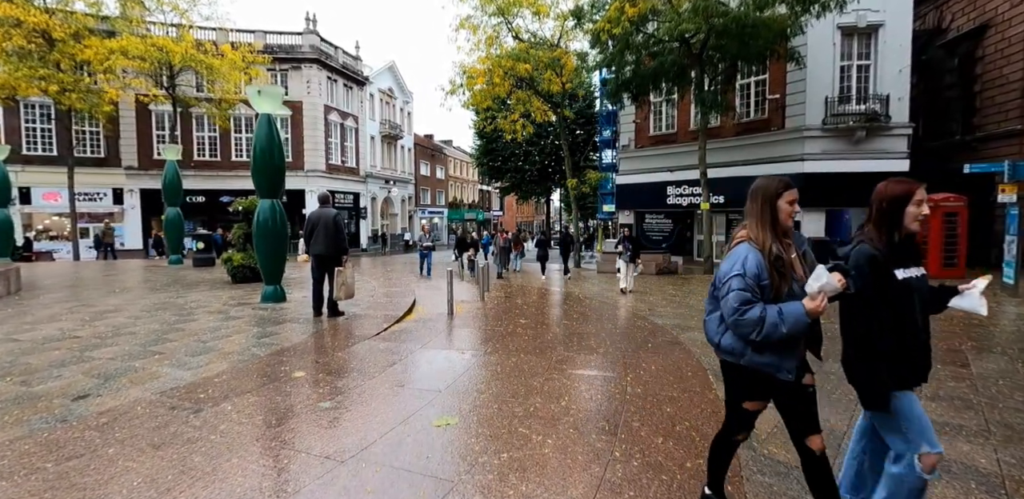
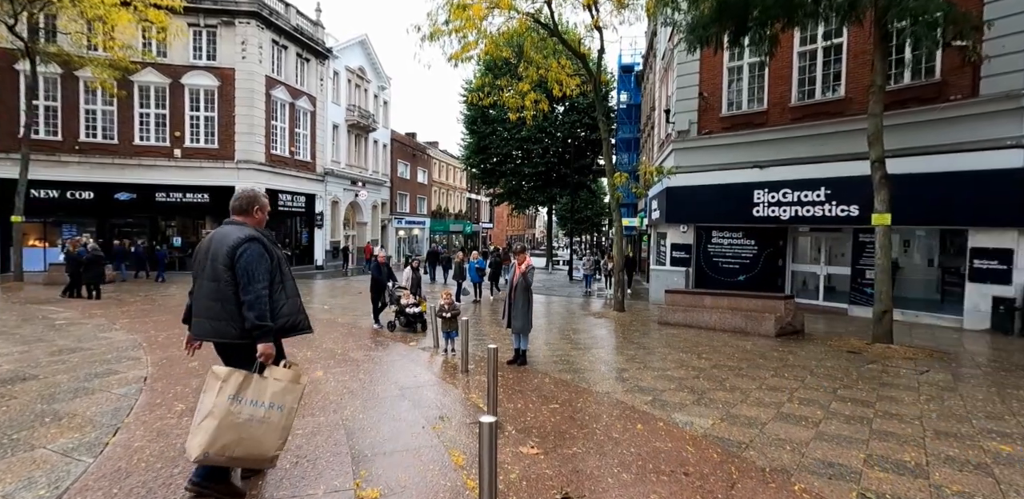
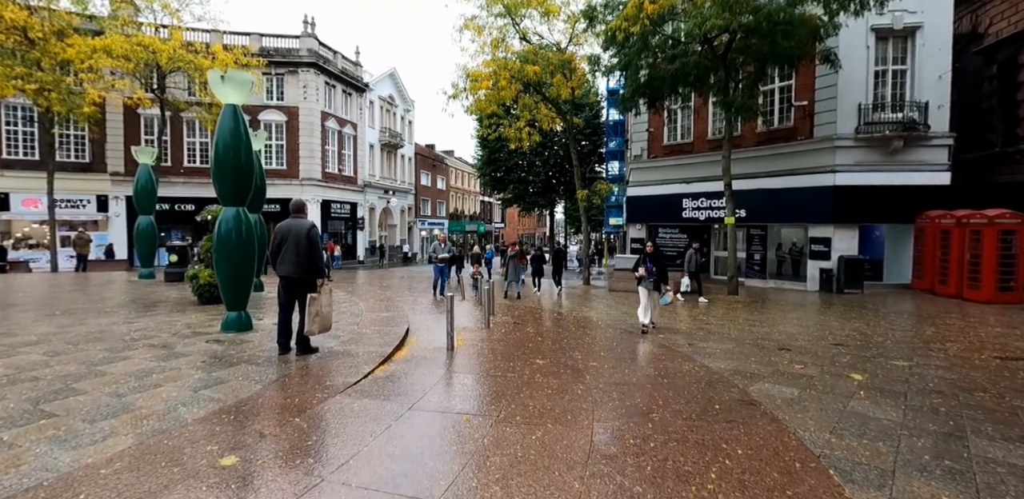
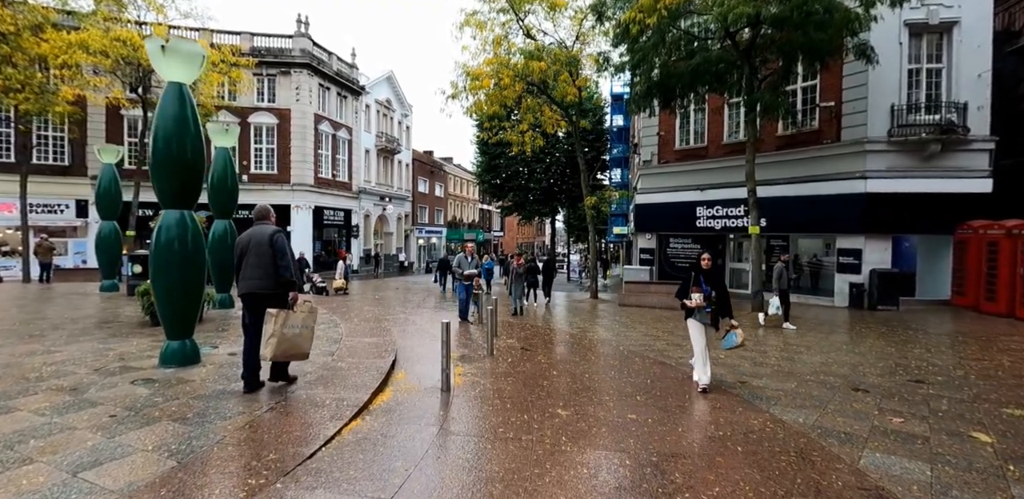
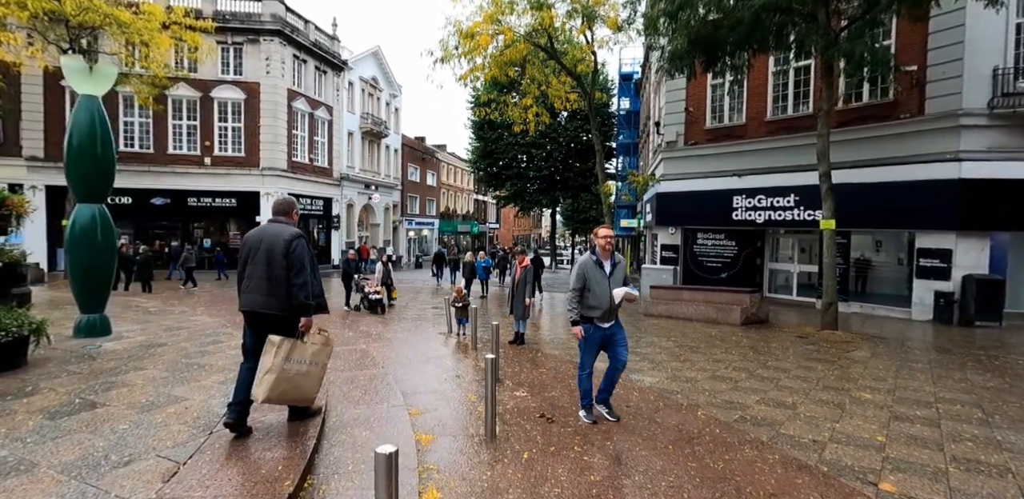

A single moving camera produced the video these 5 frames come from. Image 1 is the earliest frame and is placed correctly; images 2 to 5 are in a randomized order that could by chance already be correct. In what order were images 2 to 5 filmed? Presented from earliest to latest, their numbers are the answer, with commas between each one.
3, 4, 5, 2
